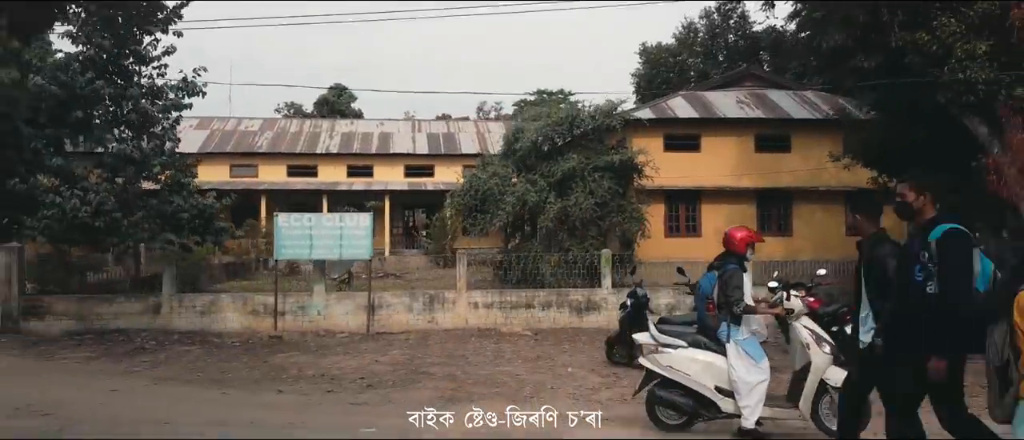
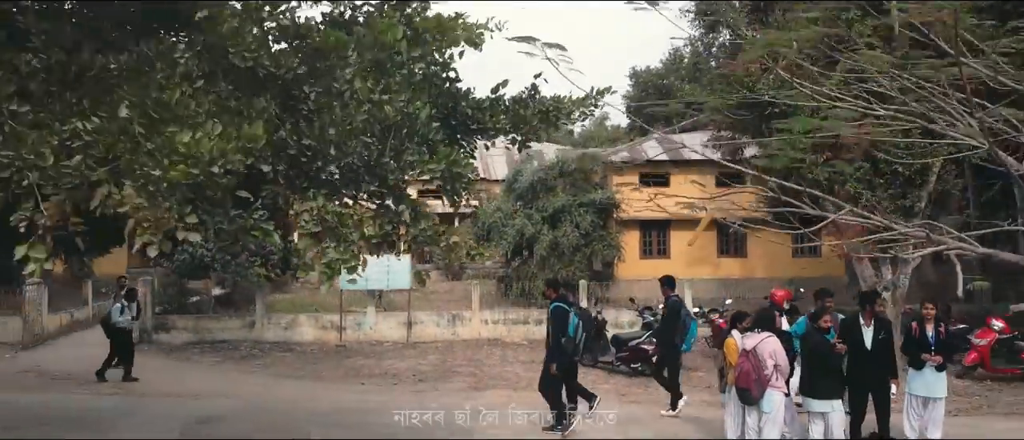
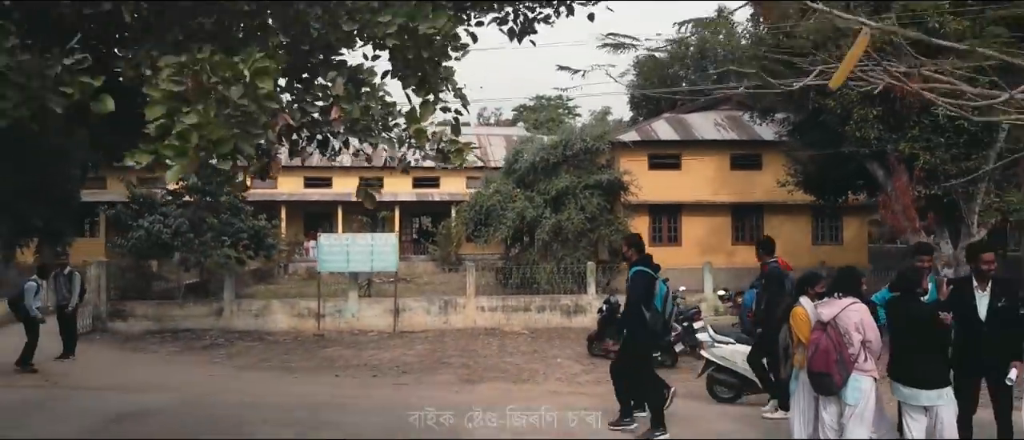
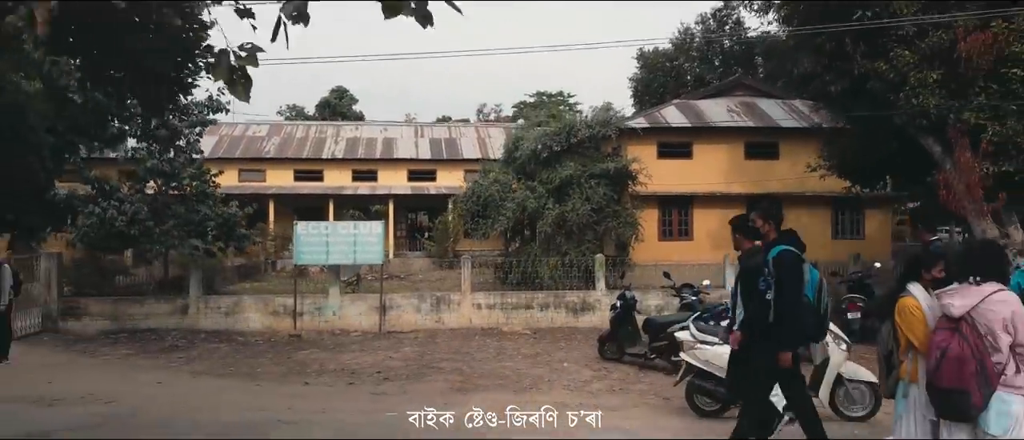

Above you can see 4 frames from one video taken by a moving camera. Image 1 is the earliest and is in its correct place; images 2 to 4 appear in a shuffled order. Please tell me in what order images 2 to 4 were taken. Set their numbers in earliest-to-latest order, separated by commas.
4, 3, 2
